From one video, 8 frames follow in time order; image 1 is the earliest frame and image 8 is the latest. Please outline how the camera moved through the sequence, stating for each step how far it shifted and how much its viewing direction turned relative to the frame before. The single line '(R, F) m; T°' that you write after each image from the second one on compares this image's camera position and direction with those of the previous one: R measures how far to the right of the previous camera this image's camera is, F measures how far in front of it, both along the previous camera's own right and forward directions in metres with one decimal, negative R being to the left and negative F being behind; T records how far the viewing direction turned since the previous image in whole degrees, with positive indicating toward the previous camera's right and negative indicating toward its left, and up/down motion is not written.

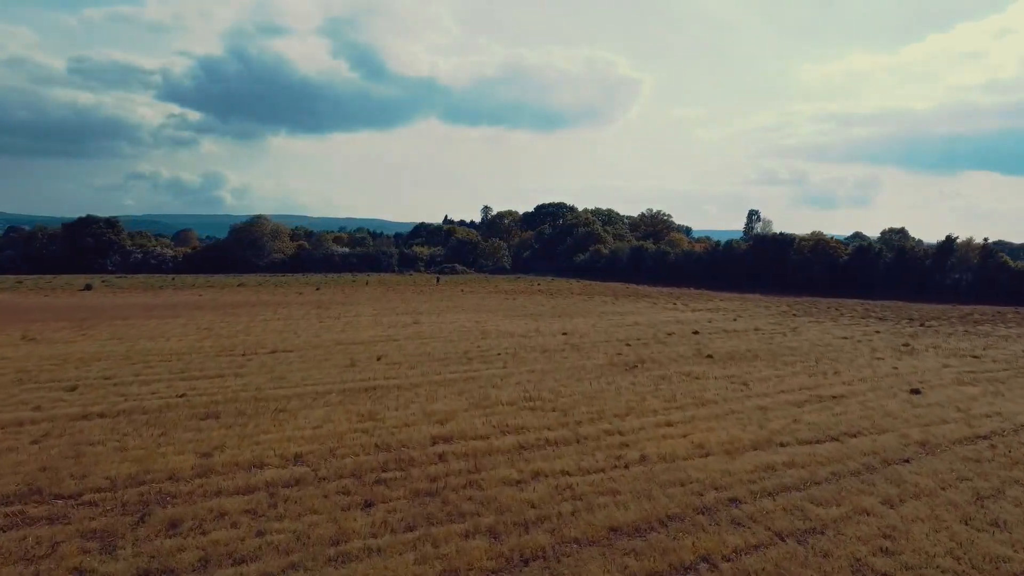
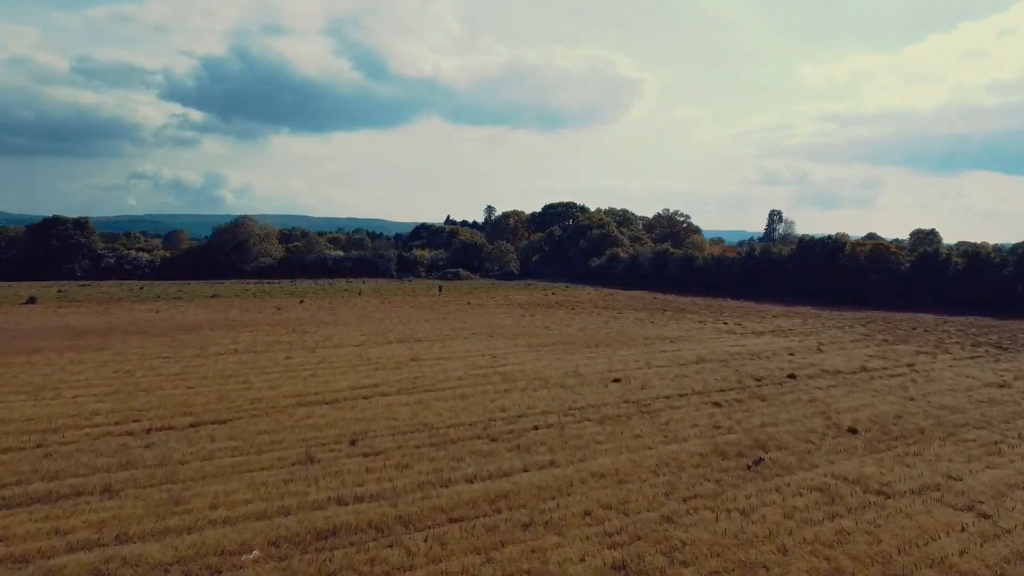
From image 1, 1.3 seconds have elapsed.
(-0.7, +7.2) m; 0°
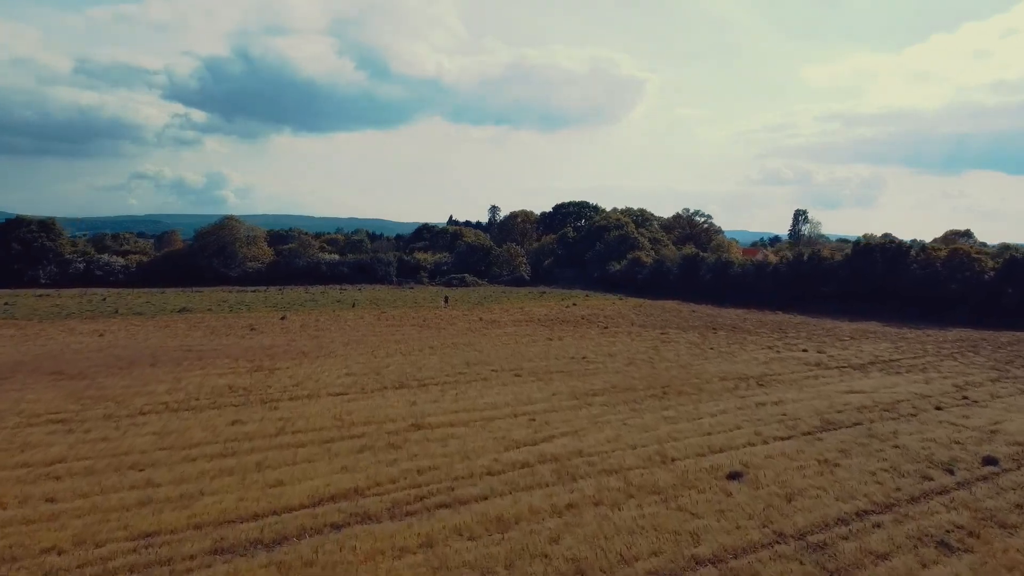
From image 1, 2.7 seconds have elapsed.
(-0.9, +7.0) m; 0°
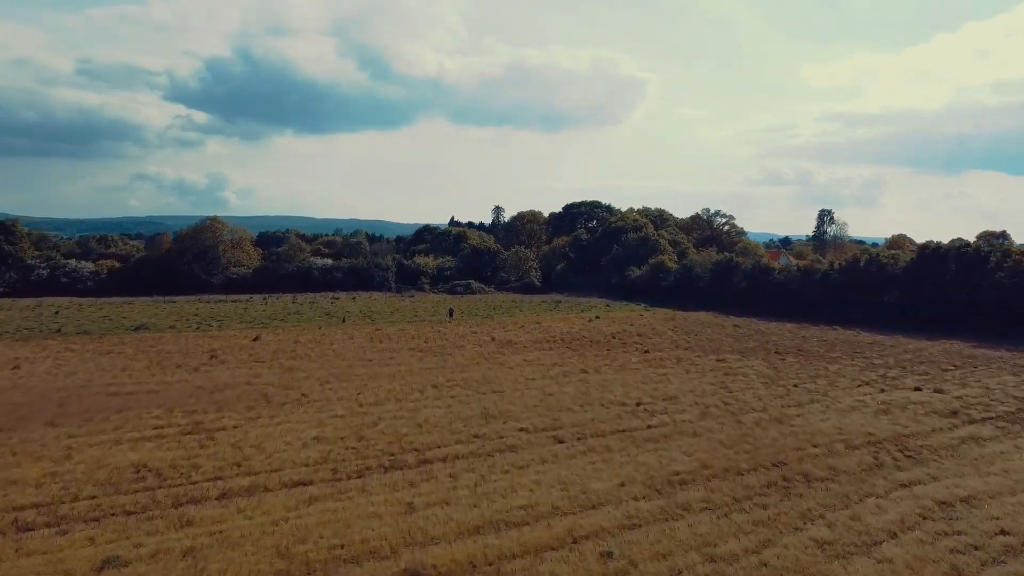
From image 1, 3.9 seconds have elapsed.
(-0.7, +6.5) m; 0°
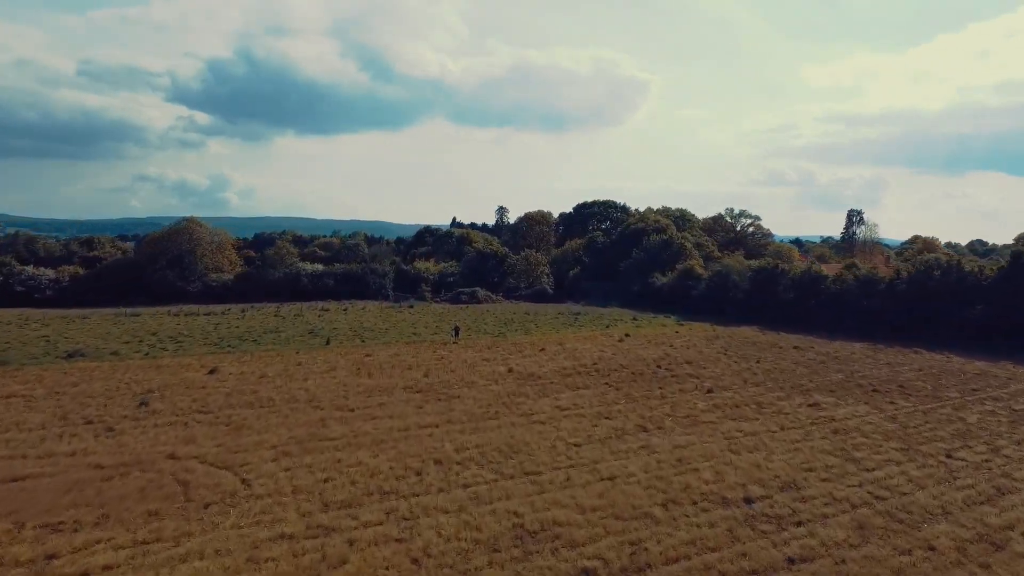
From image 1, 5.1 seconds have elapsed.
(-0.7, +6.7) m; 0°
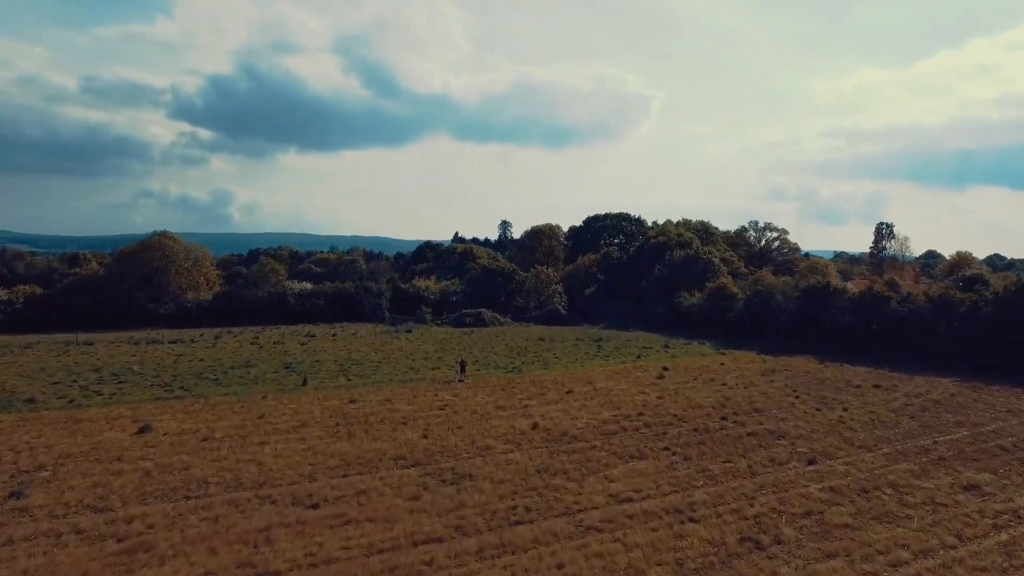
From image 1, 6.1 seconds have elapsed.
(-0.6, +6.2) m; 0°
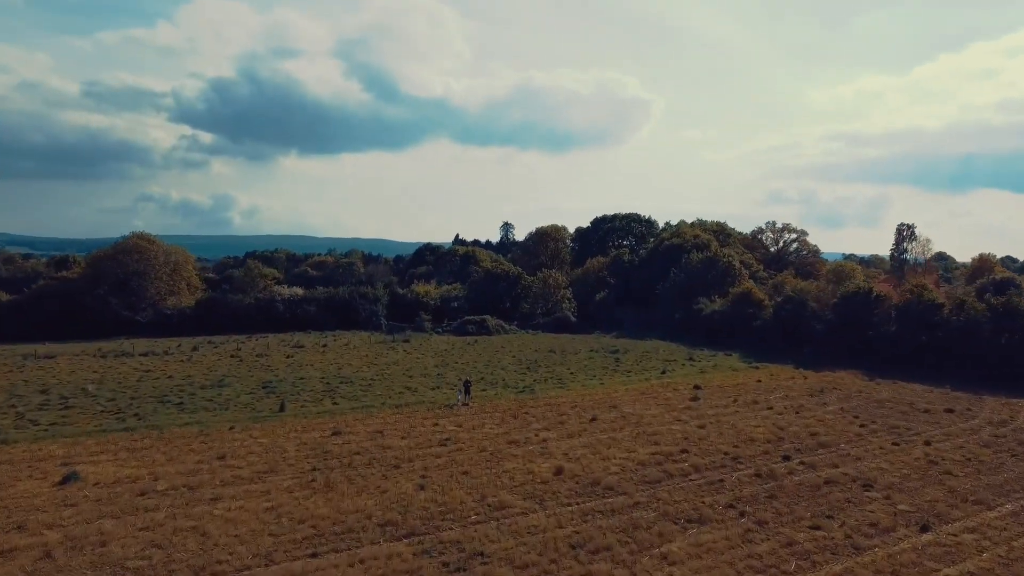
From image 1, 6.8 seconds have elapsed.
(-0.4, +4.0) m; 0°
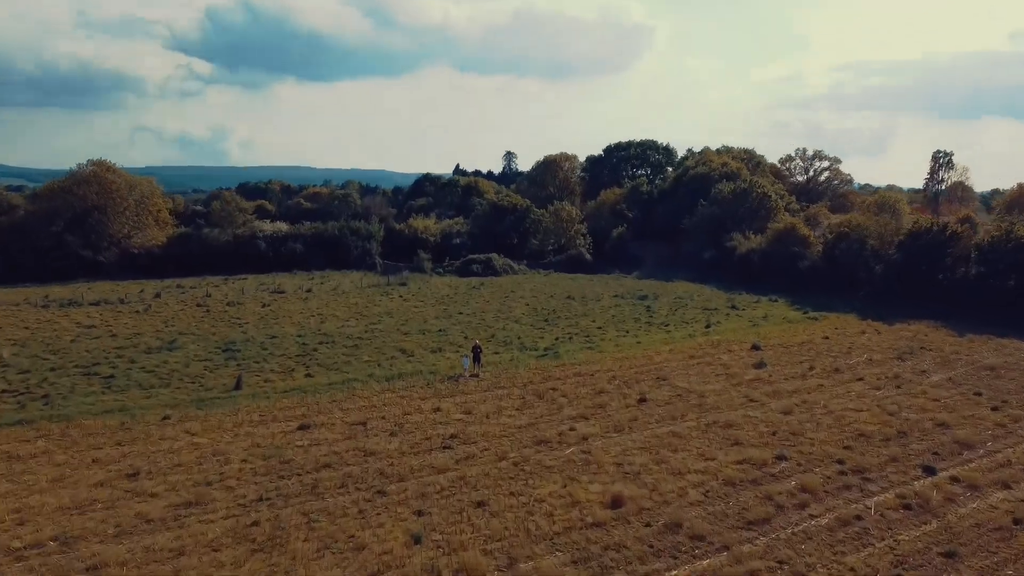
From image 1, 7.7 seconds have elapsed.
(-0.5, +5.5) m; 0°
